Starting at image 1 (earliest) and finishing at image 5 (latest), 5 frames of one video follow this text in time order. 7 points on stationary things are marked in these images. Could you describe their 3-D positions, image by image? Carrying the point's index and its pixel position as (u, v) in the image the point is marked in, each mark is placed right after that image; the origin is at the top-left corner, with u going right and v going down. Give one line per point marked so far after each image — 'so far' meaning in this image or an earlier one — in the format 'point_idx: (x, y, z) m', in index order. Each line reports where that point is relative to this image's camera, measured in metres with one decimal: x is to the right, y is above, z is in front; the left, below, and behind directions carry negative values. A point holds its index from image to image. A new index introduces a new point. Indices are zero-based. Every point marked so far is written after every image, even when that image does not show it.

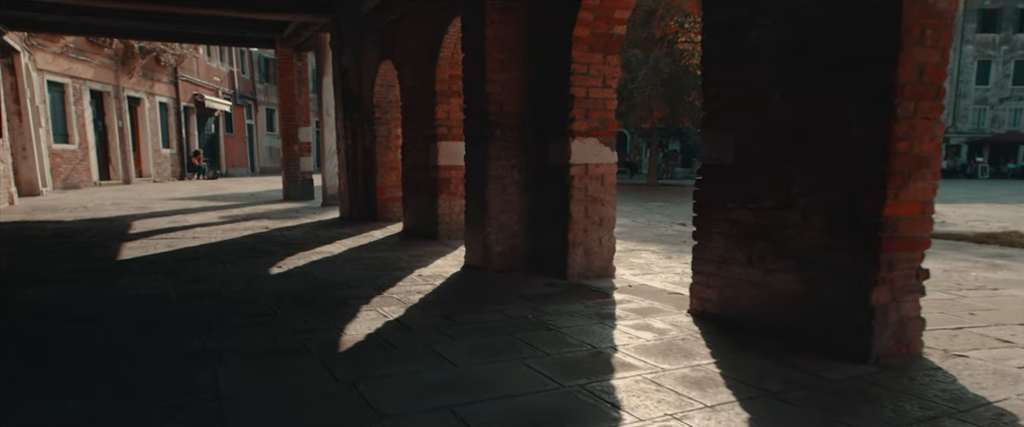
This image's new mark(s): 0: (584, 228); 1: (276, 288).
0: (+0.6, -0.1, +5.3) m
1: (-1.7, -0.5, +4.9) m
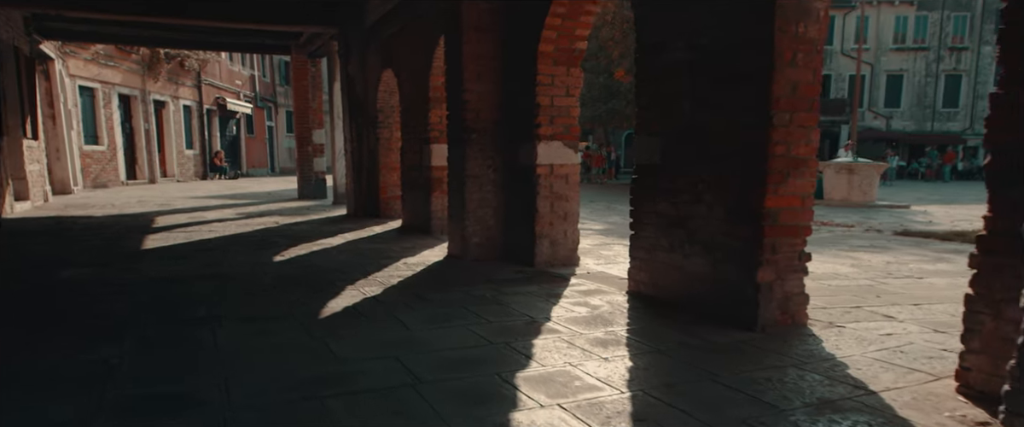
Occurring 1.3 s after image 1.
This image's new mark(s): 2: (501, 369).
0: (+0.3, -0.1, +5.9) m
1: (-1.9, -0.5, +5.6) m
2: (0.0, -0.7, +3.0) m
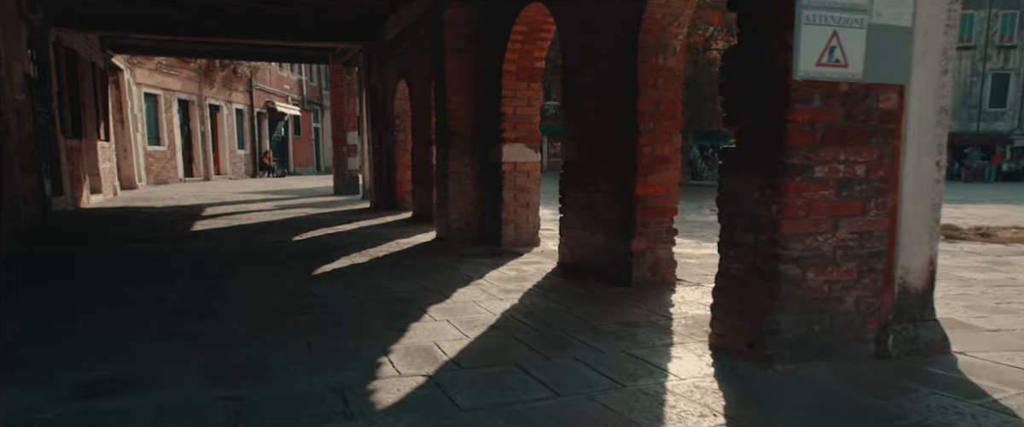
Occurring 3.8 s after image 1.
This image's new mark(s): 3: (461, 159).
0: (0.0, 0.0, +7.2) m
1: (-2.2, -0.3, +7.0) m
2: (-0.6, -0.6, +4.4) m
3: (-0.6, +0.6, +7.7) m
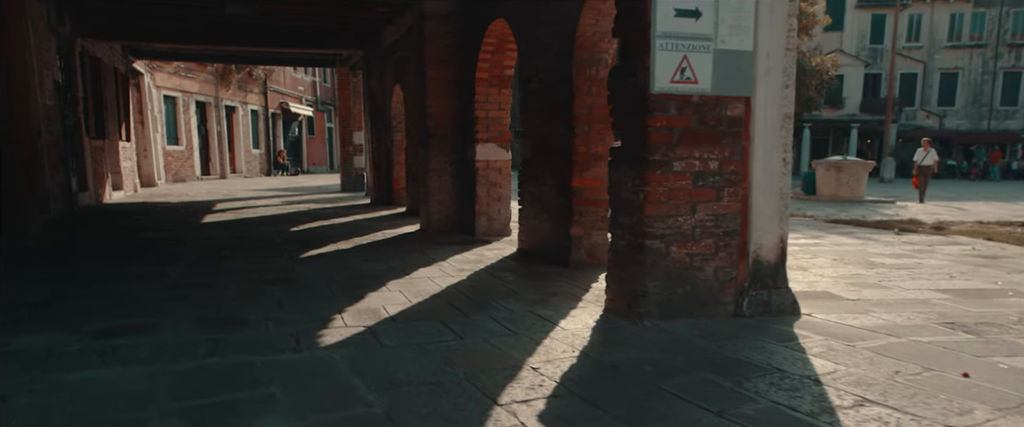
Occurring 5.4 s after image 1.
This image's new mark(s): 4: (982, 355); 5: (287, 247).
0: (-0.3, +0.1, +8.0) m
1: (-2.6, -0.3, +7.9) m
2: (-1.0, -0.5, +5.2) m
3: (-0.9, +0.7, +8.5) m
4: (+2.2, -0.7, +3.2) m
5: (-2.3, -0.3, +7.0) m
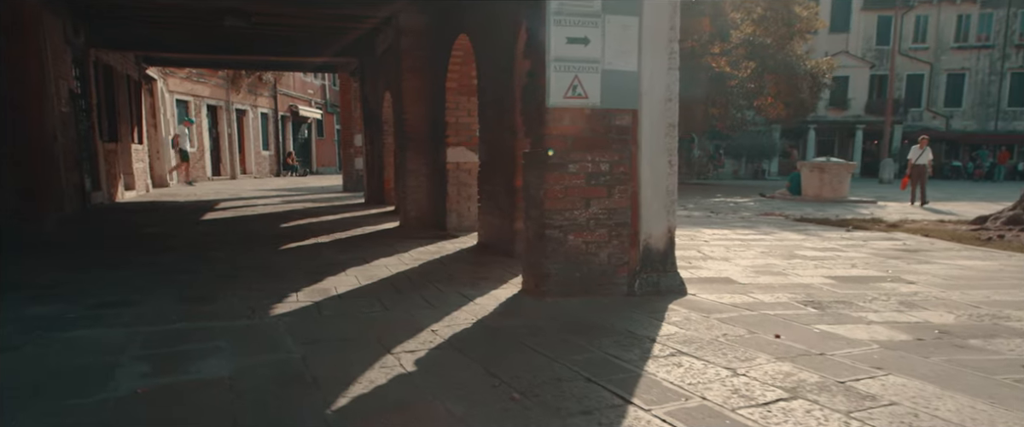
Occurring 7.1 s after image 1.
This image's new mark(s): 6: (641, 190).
0: (-0.7, +0.2, +8.8) m
1: (-3.0, -0.2, +8.7) m
2: (-1.4, -0.4, +6.0) m
3: (-1.3, +0.7, +9.2) m
4: (+1.7, -0.6, +3.9) m
5: (-2.7, -0.3, +7.8) m
6: (+0.9, +0.2, +4.6) m
